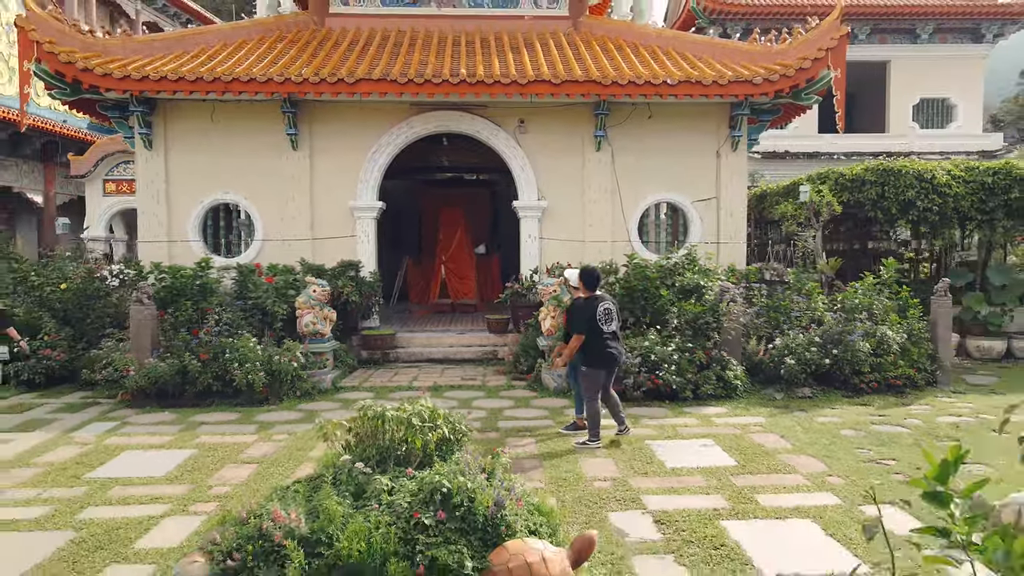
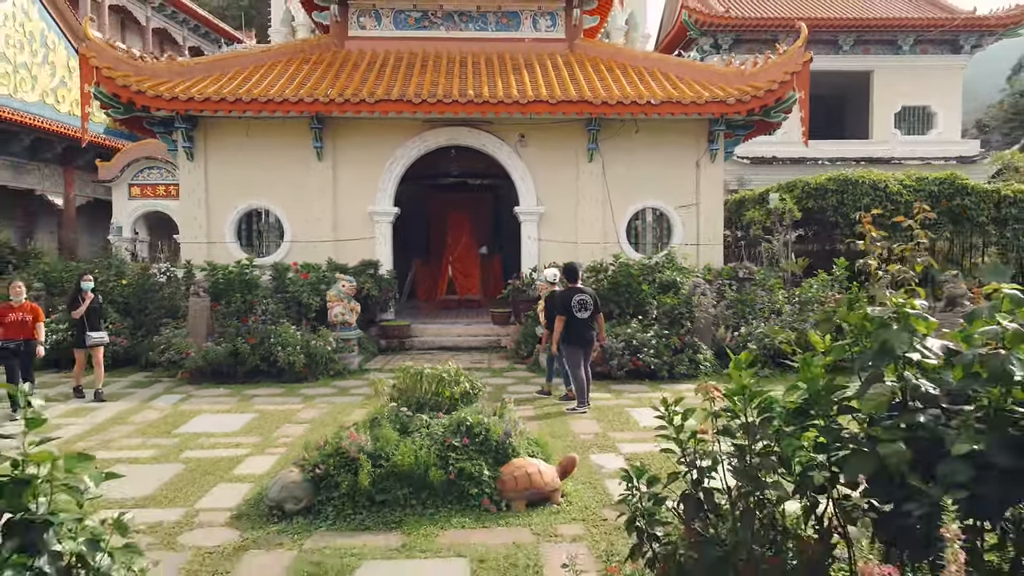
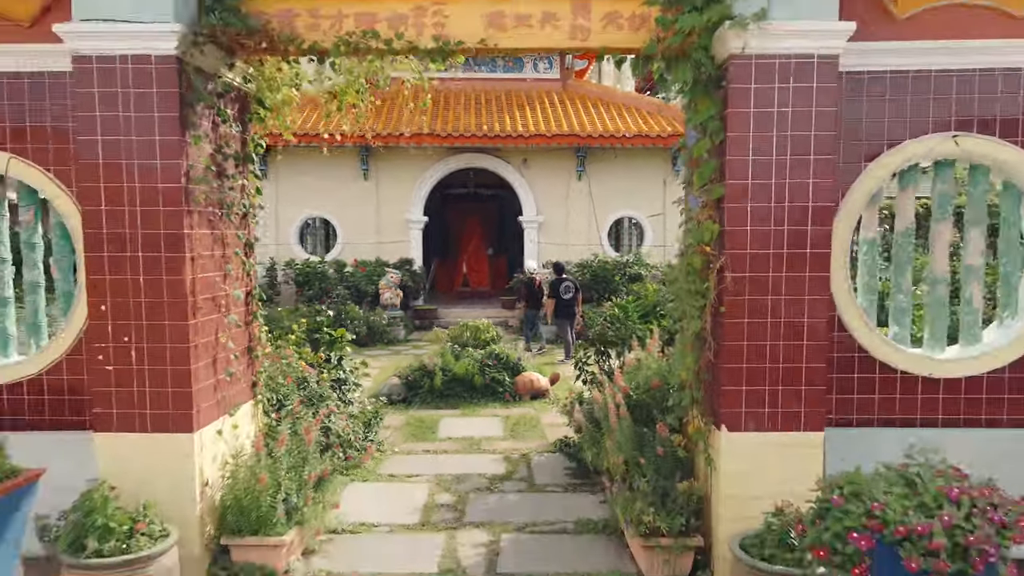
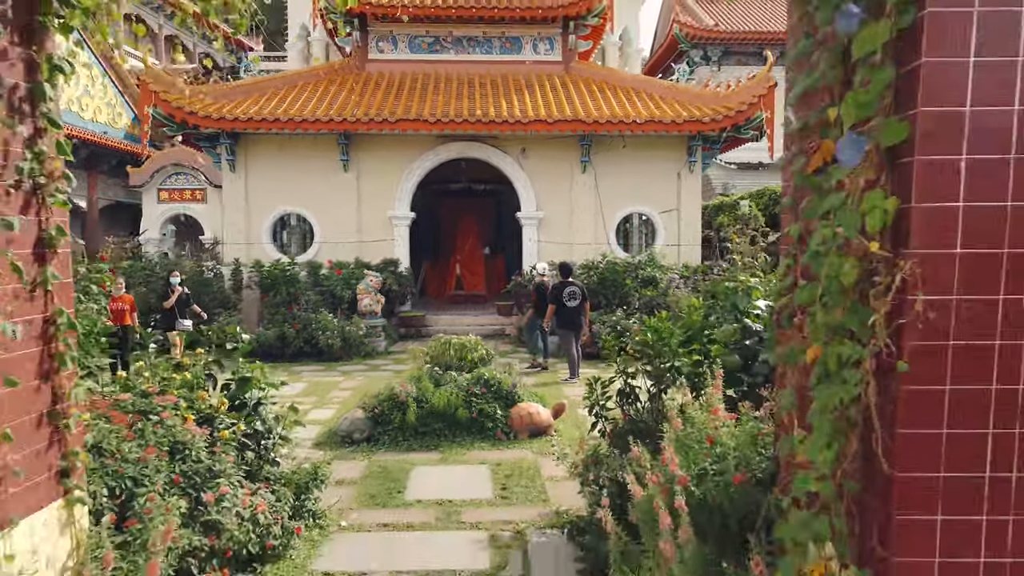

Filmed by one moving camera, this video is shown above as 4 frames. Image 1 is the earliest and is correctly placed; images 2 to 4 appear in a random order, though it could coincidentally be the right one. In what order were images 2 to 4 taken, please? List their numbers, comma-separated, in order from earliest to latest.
2, 4, 3
